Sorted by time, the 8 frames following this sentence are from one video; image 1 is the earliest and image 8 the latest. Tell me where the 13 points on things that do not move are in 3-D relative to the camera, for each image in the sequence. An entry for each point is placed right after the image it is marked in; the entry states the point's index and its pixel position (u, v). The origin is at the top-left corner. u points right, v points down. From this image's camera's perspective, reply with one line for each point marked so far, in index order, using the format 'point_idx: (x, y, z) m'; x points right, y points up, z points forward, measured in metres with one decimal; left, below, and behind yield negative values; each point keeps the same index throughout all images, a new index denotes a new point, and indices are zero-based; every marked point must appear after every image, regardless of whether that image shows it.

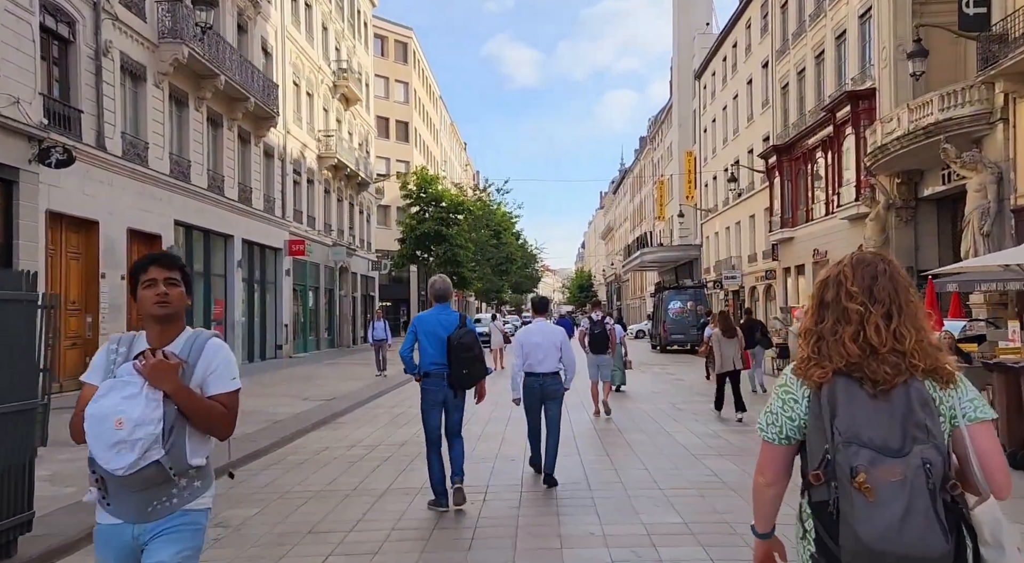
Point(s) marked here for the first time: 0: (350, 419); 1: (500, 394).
0: (-2.5, -2.1, +12.5) m
1: (-0.2, -2.1, +15.8) m
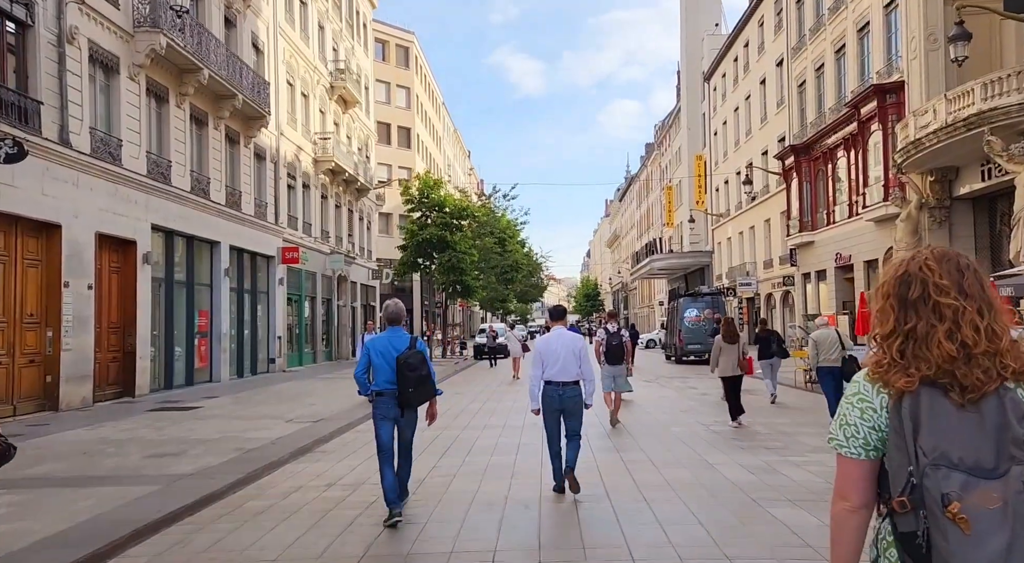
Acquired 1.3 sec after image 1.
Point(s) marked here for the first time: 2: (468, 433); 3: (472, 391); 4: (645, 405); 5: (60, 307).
0: (-2.3, -2.2, +10.8) m
1: (-0.1, -2.3, +14.1) m
2: (-0.6, -2.1, +11.4) m
3: (-1.0, -2.5, +19.0) m
4: (+2.7, -2.5, +17.4) m
5: (-8.2, -0.5, +14.8) m
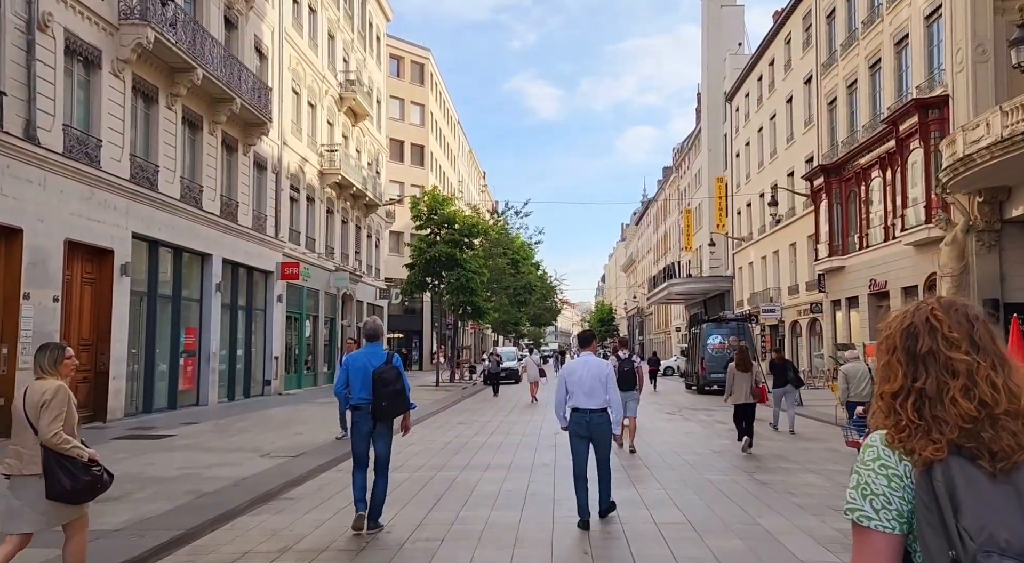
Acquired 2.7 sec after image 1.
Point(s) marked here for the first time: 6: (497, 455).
0: (-2.3, -2.3, +9.1) m
1: (+0.1, -2.5, +12.3) m
2: (-0.5, -2.3, +9.7) m
3: (-0.8, -2.9, +17.3) m
4: (+2.9, -2.9, +15.6) m
5: (-8.0, -0.6, +13.2) m
6: (-0.2, -2.5, +11.5) m
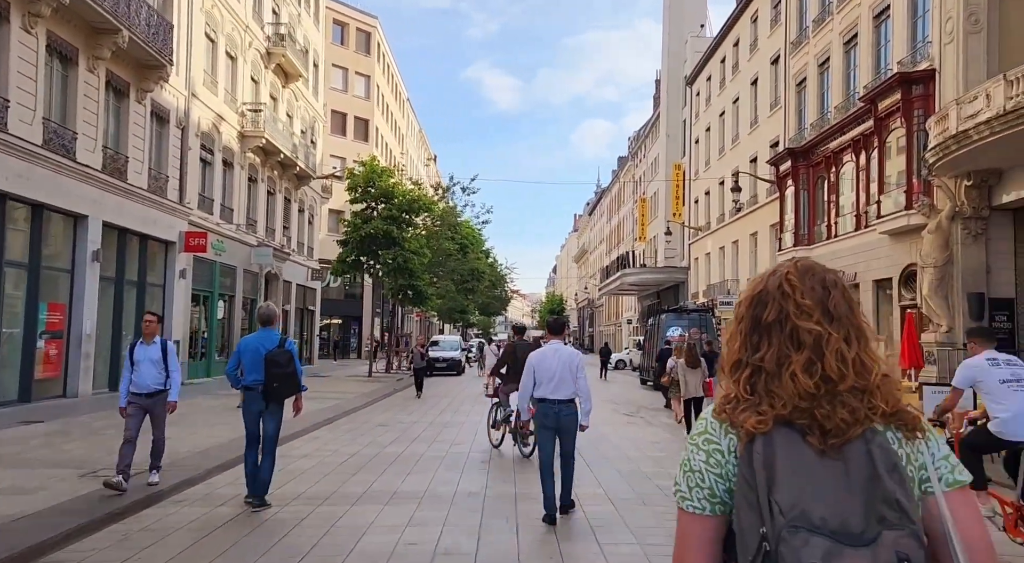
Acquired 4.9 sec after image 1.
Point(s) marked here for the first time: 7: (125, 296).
0: (-3.0, -1.9, +6.1) m
1: (-0.9, -2.2, +9.5) m
2: (-1.3, -2.0, +6.8) m
3: (-2.0, -2.5, +14.4) m
4: (+1.7, -2.6, +12.9) m
5: (-8.9, -0.1, +9.9) m
6: (-1.1, -2.1, +8.7) m
7: (-9.2, -0.4, +19.6) m
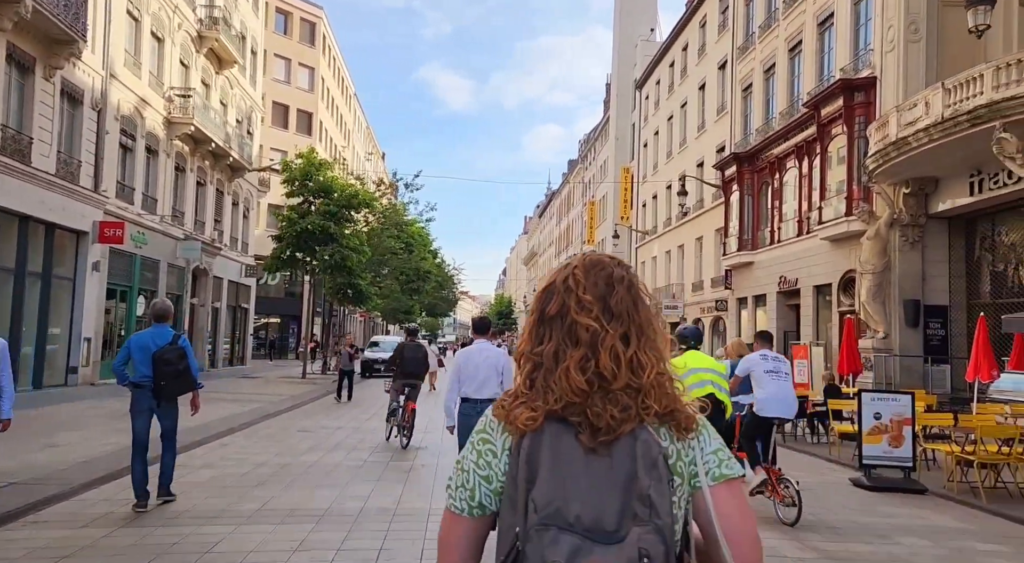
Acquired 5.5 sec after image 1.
0: (-3.7, -1.8, +5.4) m
1: (-1.7, -2.1, +8.9) m
2: (-2.0, -1.9, +6.2) m
3: (-3.2, -2.4, +13.7) m
4: (+0.6, -2.6, +12.5) m
5: (-9.7, +0.1, +8.8) m
6: (-1.9, -2.0, +8.1) m
7: (-10.6, -0.2, +18.5) m
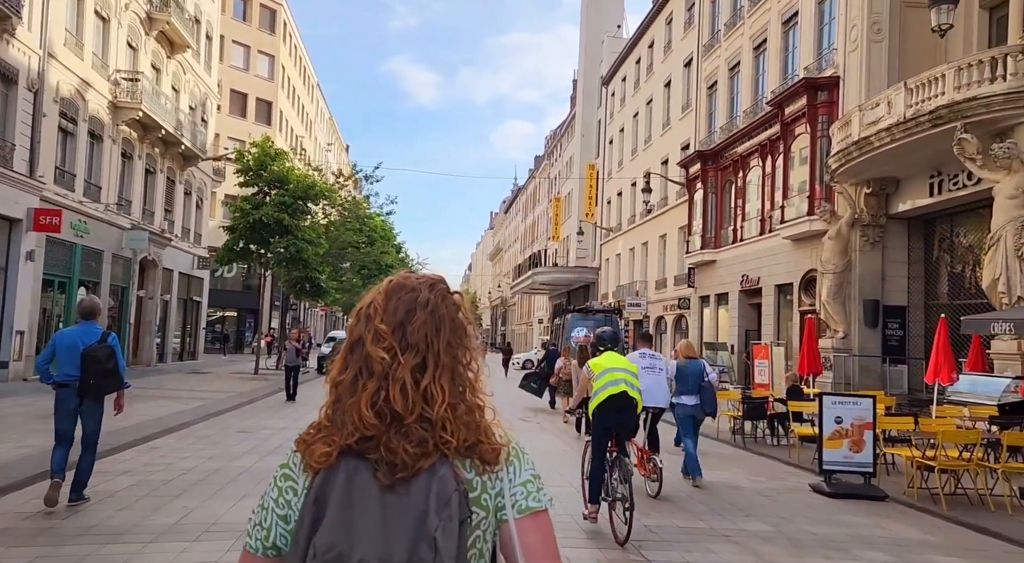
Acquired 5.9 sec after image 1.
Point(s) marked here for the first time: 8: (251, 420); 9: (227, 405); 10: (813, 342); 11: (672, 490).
0: (-4.1, -1.8, +4.8) m
1: (-2.3, -2.0, +8.4) m
2: (-2.5, -1.9, +5.7) m
3: (-3.9, -2.3, +13.2) m
4: (-0.1, -2.5, +12.1) m
5: (-10.3, +0.3, +8.0) m
6: (-2.4, -2.0, +7.6) m
7: (-11.5, 0.0, +17.6) m
8: (-4.5, -2.4, +14.2) m
9: (-5.6, -2.4, +16.2) m
10: (+6.0, -1.2, +16.4) m
11: (+1.7, -2.3, +8.9) m
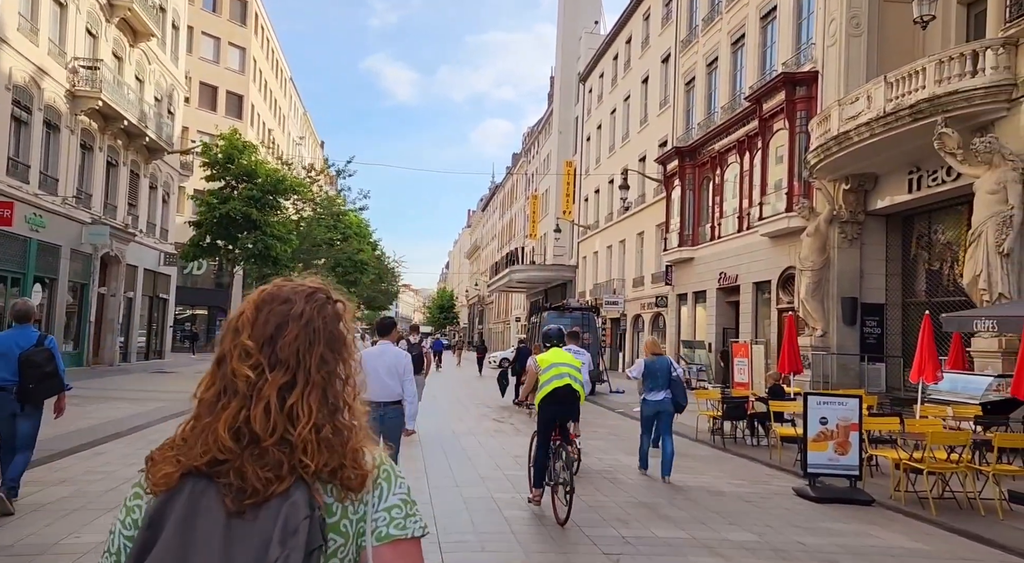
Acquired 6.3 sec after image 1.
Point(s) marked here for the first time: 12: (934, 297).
0: (-4.3, -1.7, +4.3) m
1: (-2.6, -2.0, +7.9) m
2: (-2.7, -1.8, +5.2) m
3: (-4.4, -2.2, +12.6) m
4: (-0.5, -2.5, +11.6) m
5: (-10.5, +0.4, +7.2) m
6: (-2.7, -1.9, +7.1) m
7: (-12.1, +0.1, +16.8) m
8: (-4.9, -2.3, +13.6) m
9: (-6.1, -2.4, +15.6) m
10: (+5.5, -1.1, +16.1) m
11: (+1.4, -2.2, +8.5) m
12: (+10.3, -0.4, +20.0) m
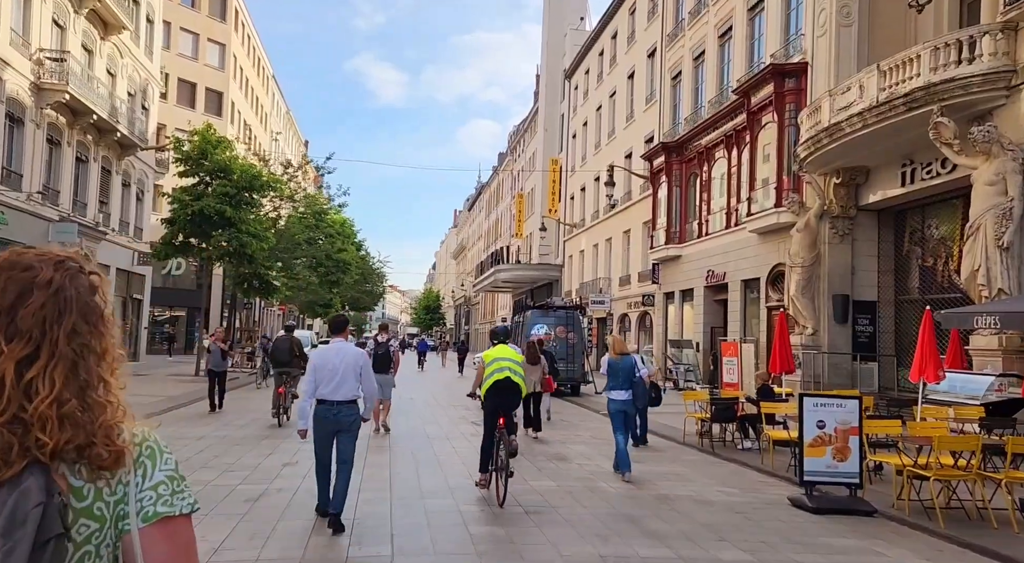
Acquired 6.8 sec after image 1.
0: (-4.5, -1.7, +3.5) m
1: (-2.9, -1.9, +7.1) m
2: (-2.9, -1.7, +4.4) m
3: (-4.7, -2.2, +11.8) m
4: (-0.8, -2.4, +10.9) m
5: (-10.8, +0.4, +6.3) m
6: (-2.9, -1.9, +6.3) m
7: (-12.5, +0.1, +15.9) m
8: (-5.3, -2.2, +12.8) m
9: (-6.5, -2.3, +14.7) m
10: (+5.1, -1.1, +15.5) m
11: (+1.2, -2.2, +7.8) m
12: (+9.9, -0.3, +19.4) m
